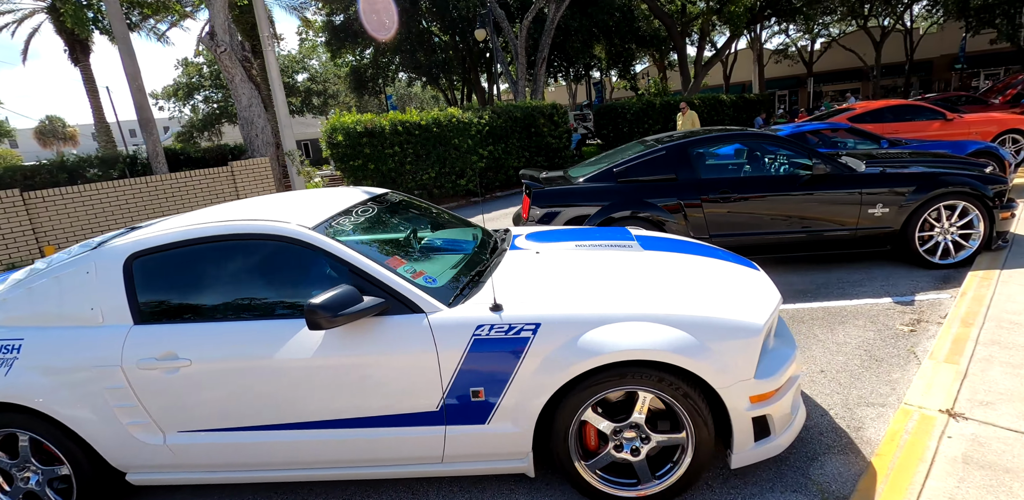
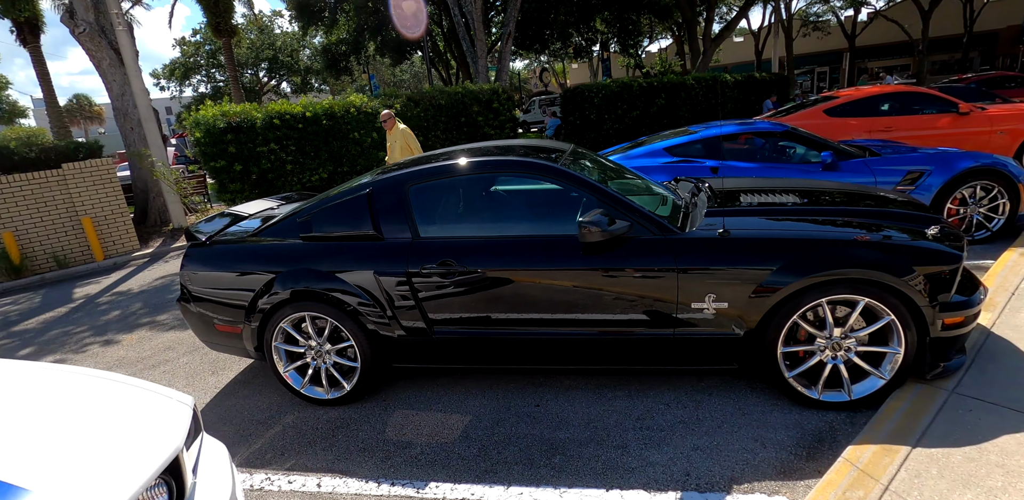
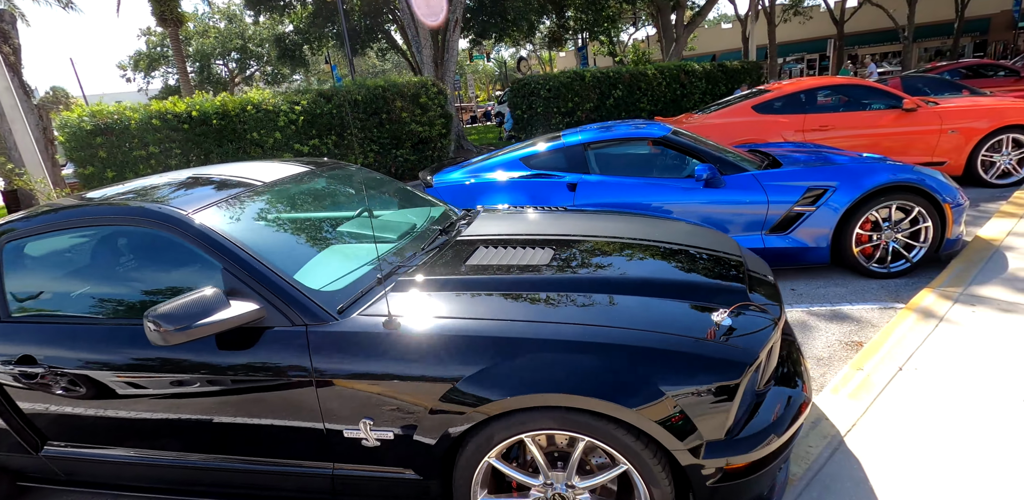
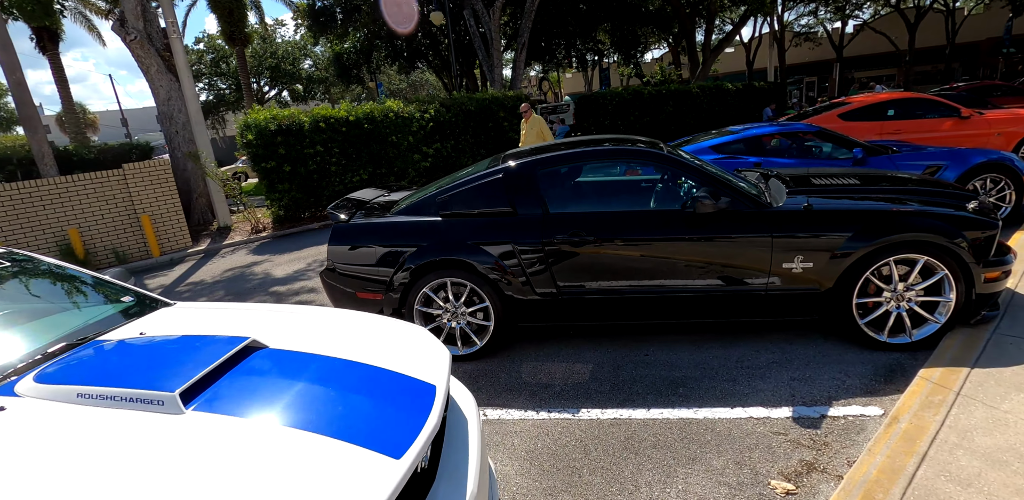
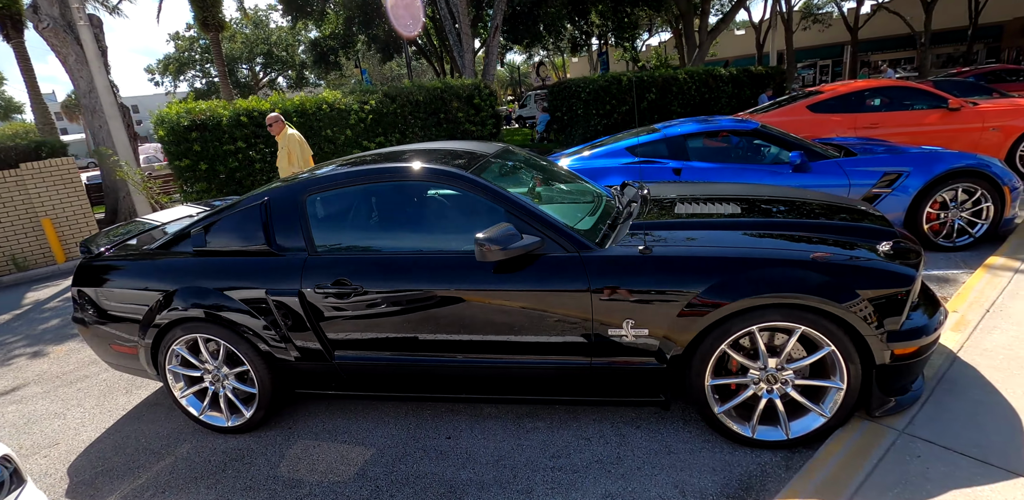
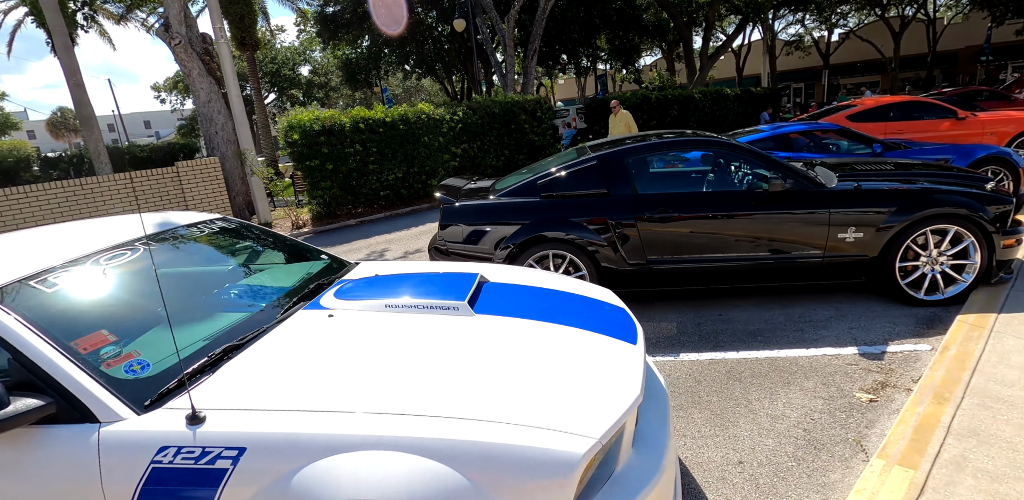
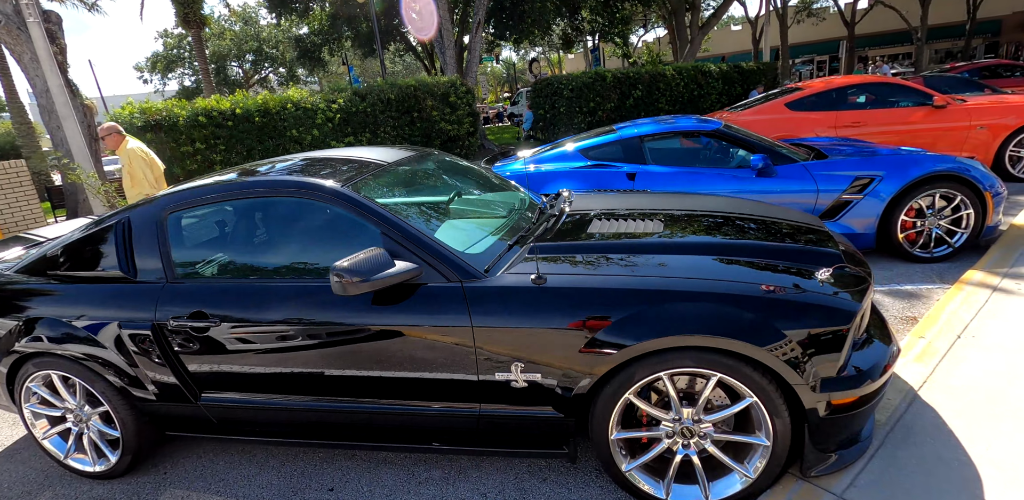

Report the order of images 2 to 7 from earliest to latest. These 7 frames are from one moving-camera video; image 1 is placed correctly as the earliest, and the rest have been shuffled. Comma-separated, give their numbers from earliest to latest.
6, 4, 2, 5, 7, 3
